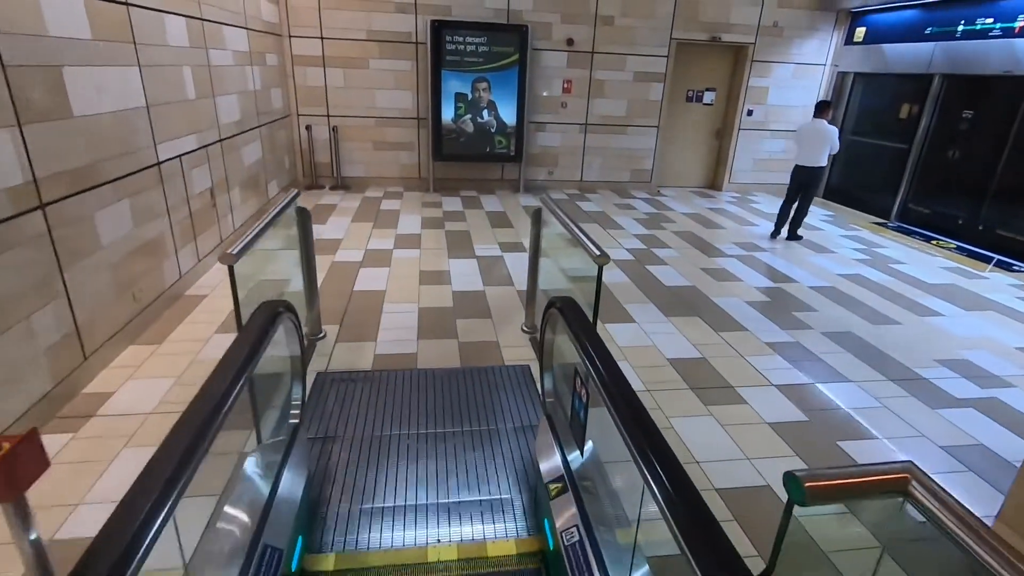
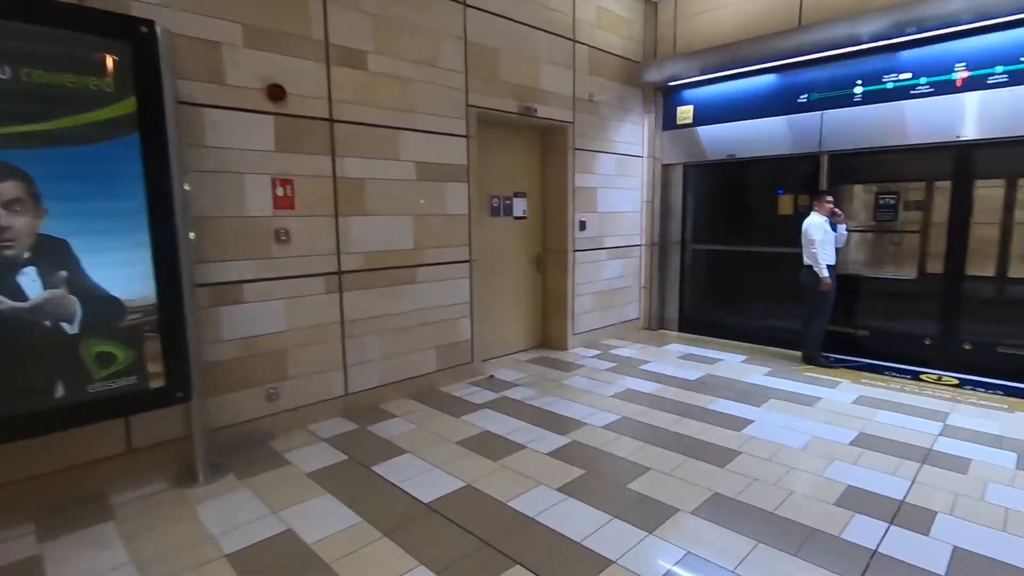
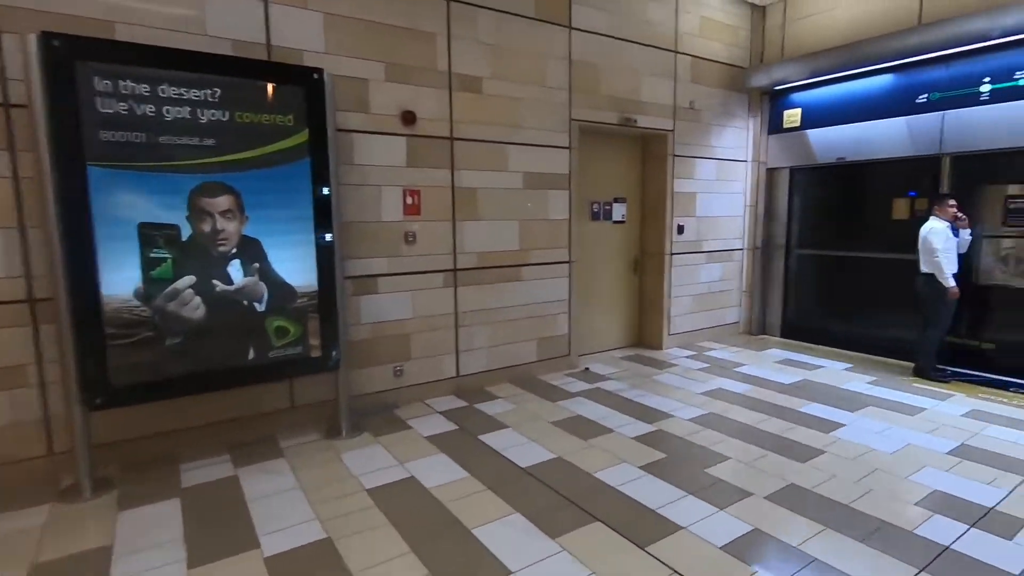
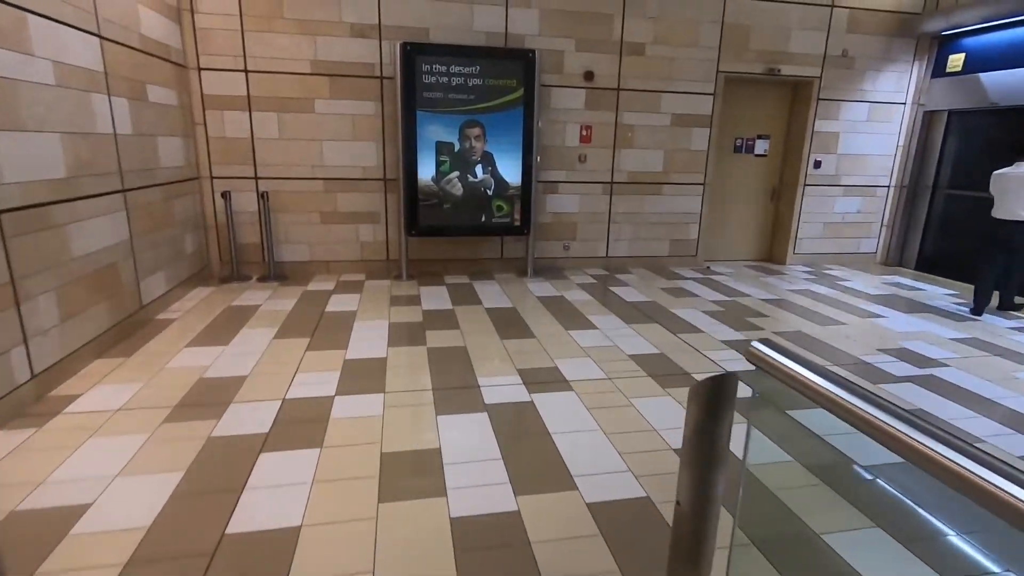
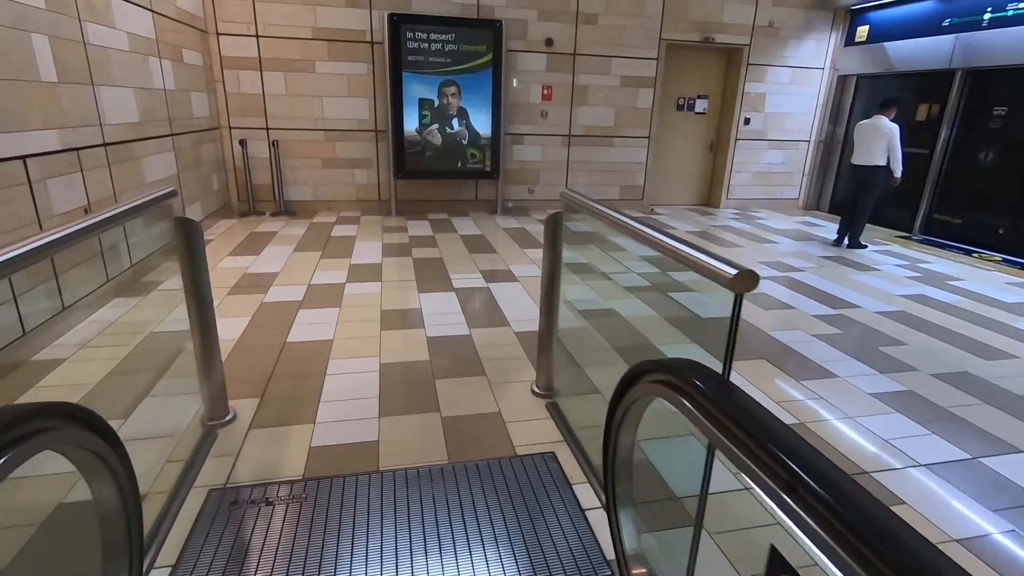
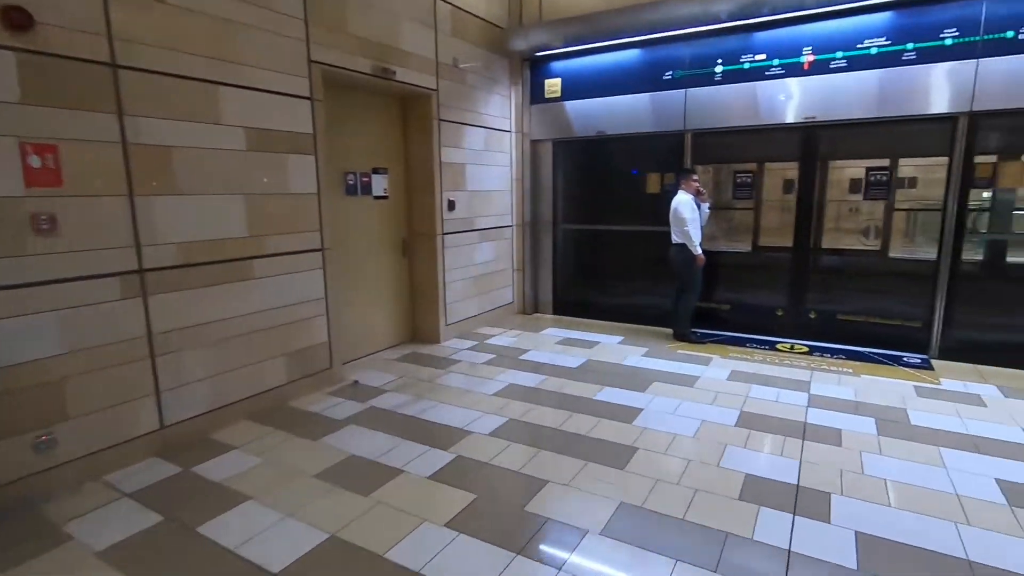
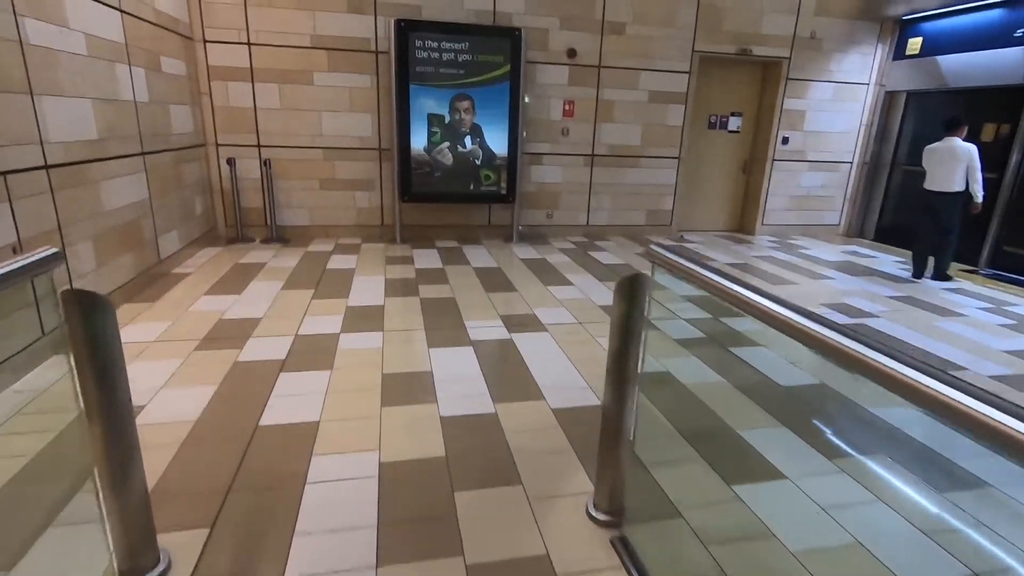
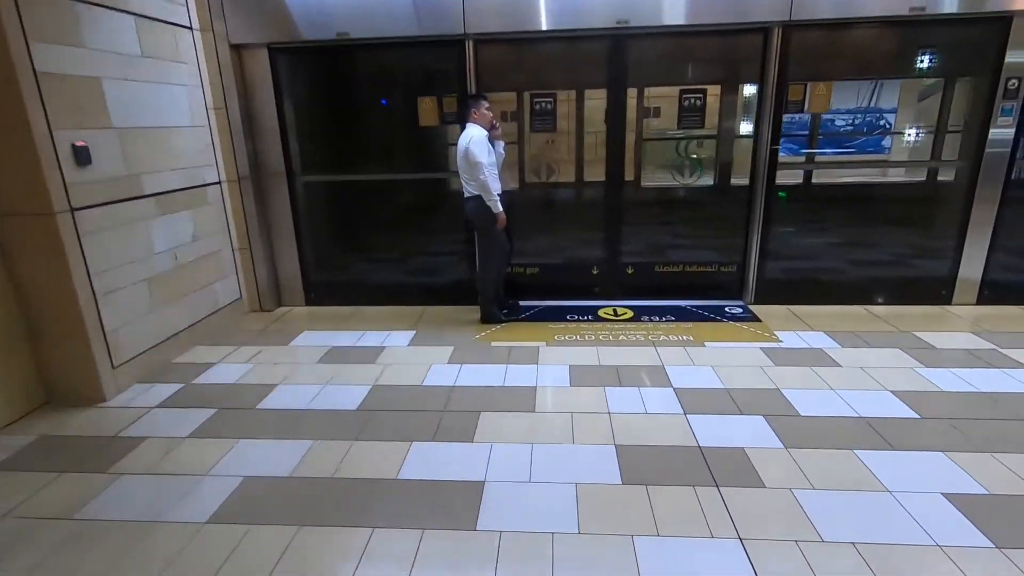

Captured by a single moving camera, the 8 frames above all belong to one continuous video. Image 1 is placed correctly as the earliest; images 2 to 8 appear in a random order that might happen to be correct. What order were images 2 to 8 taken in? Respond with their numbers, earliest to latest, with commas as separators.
5, 7, 4, 3, 2, 6, 8
